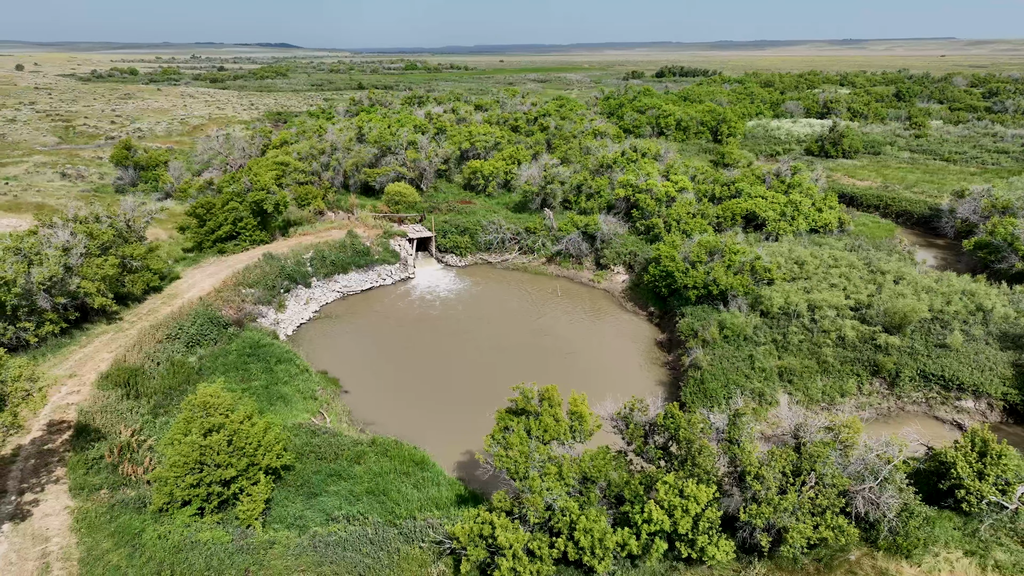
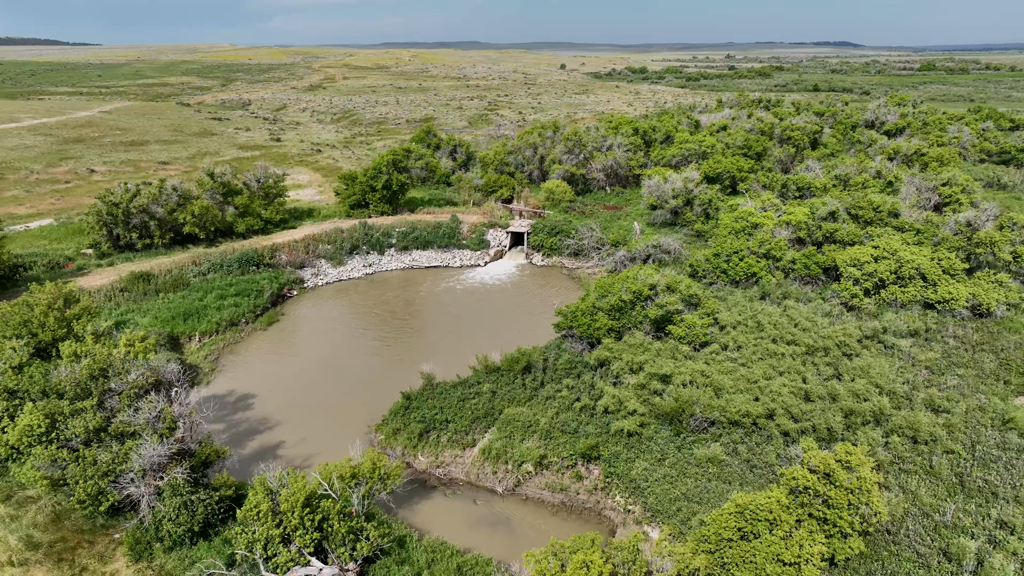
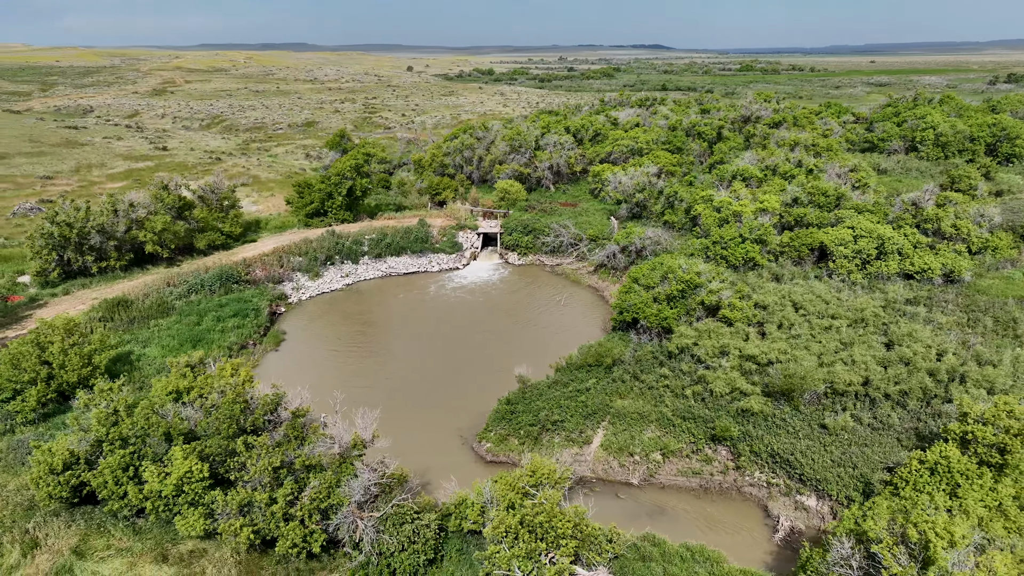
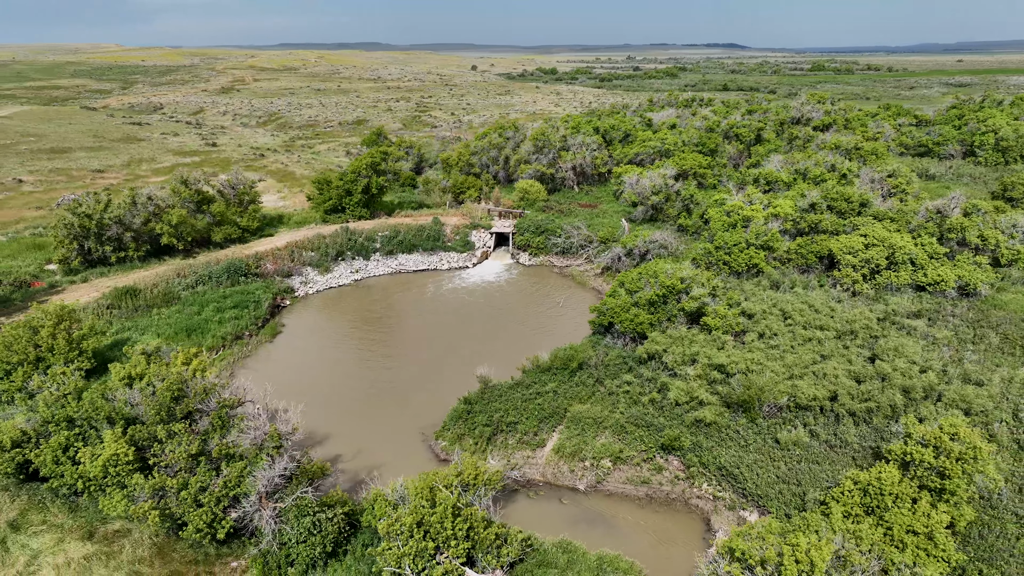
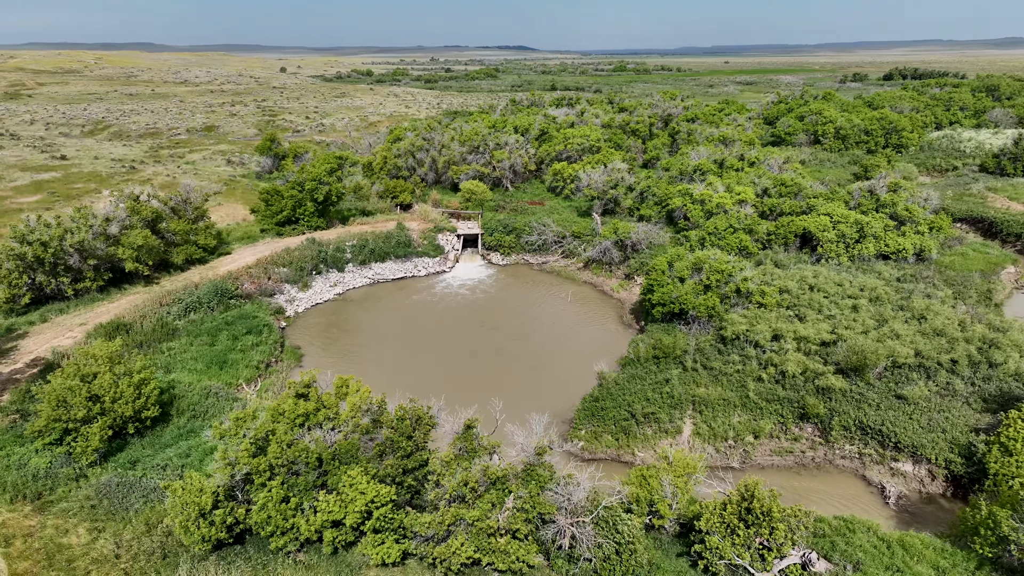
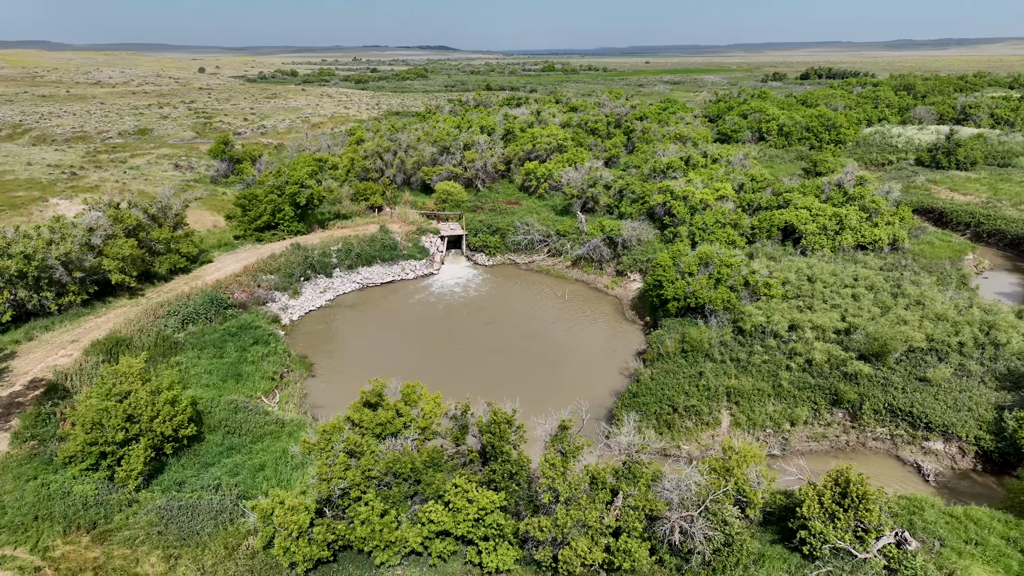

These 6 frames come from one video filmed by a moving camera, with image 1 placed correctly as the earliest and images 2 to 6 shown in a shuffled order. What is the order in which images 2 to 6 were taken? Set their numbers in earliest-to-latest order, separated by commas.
6, 5, 3, 4, 2
